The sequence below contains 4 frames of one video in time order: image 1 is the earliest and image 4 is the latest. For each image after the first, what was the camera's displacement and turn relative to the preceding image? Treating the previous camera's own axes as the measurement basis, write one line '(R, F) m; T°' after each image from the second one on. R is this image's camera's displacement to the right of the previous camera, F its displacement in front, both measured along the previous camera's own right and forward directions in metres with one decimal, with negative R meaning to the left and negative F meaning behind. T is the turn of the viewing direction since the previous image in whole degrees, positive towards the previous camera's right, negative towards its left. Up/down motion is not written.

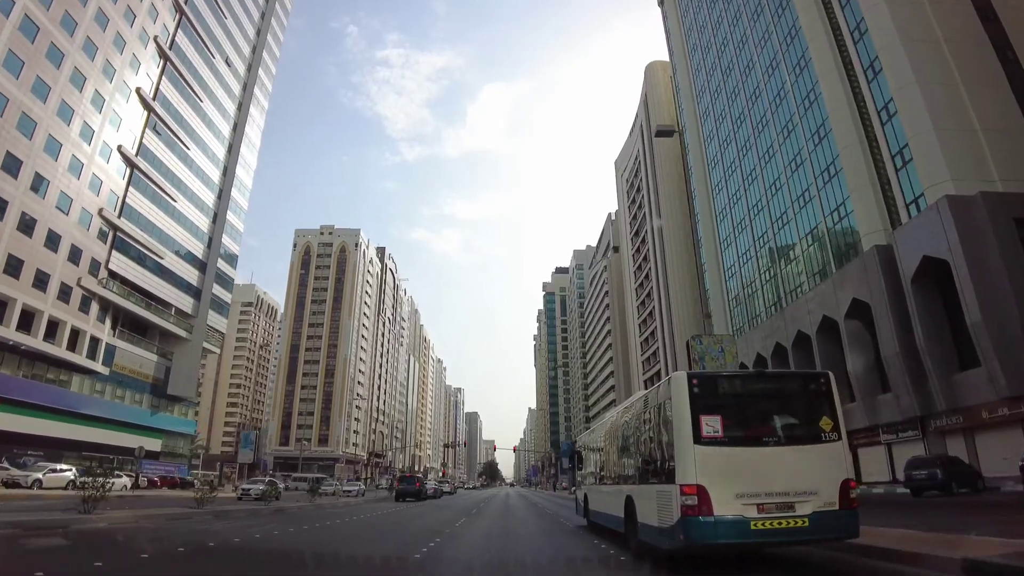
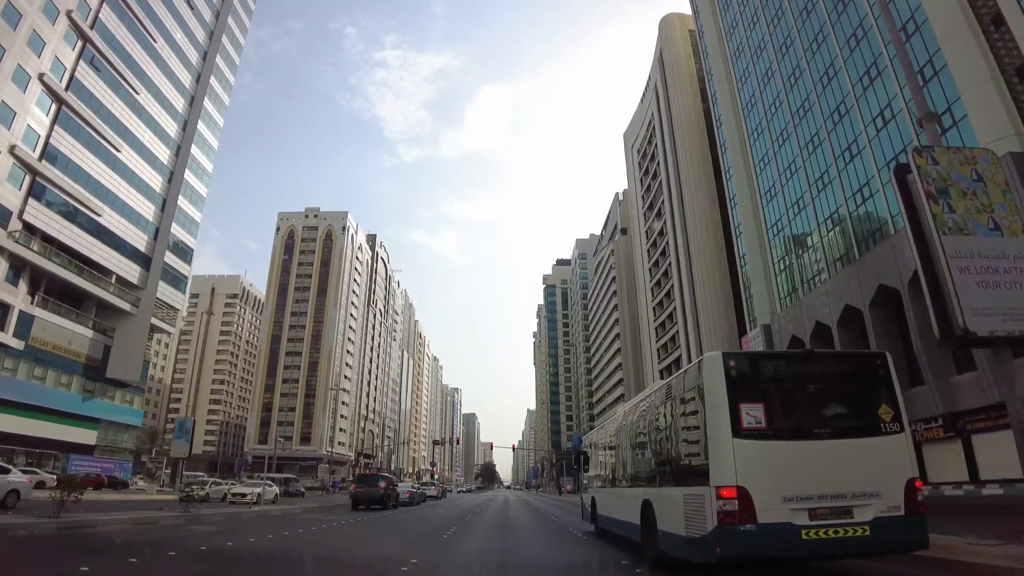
(0.0, +2.2) m; 0°
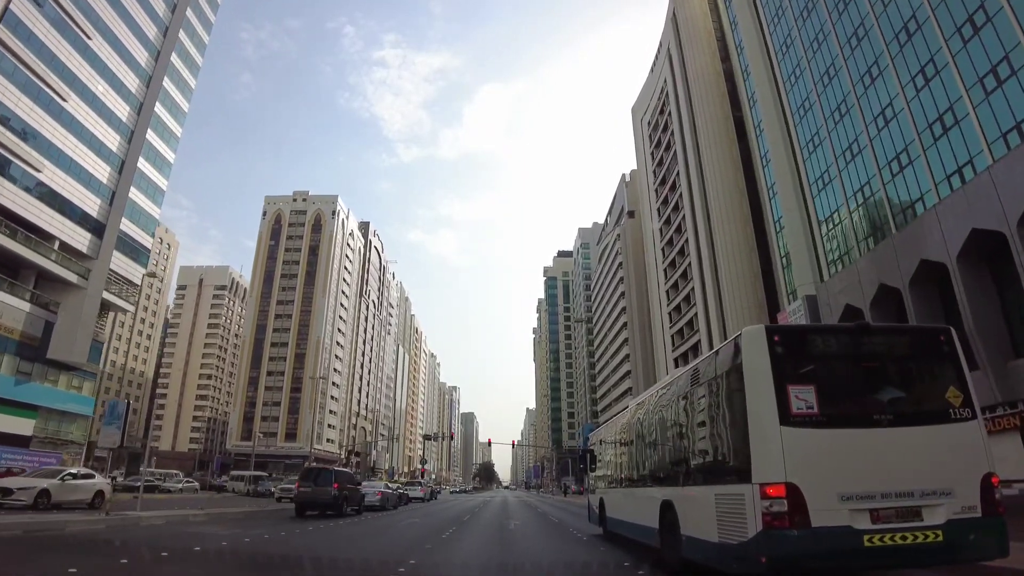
(0.0, +1.6) m; 0°
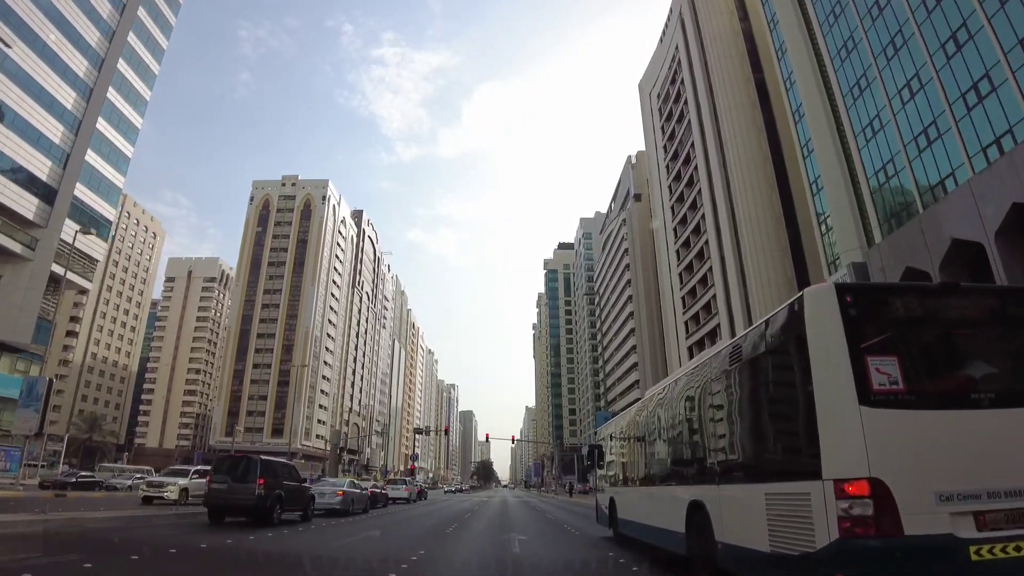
(0.0, +1.3) m; 0°
